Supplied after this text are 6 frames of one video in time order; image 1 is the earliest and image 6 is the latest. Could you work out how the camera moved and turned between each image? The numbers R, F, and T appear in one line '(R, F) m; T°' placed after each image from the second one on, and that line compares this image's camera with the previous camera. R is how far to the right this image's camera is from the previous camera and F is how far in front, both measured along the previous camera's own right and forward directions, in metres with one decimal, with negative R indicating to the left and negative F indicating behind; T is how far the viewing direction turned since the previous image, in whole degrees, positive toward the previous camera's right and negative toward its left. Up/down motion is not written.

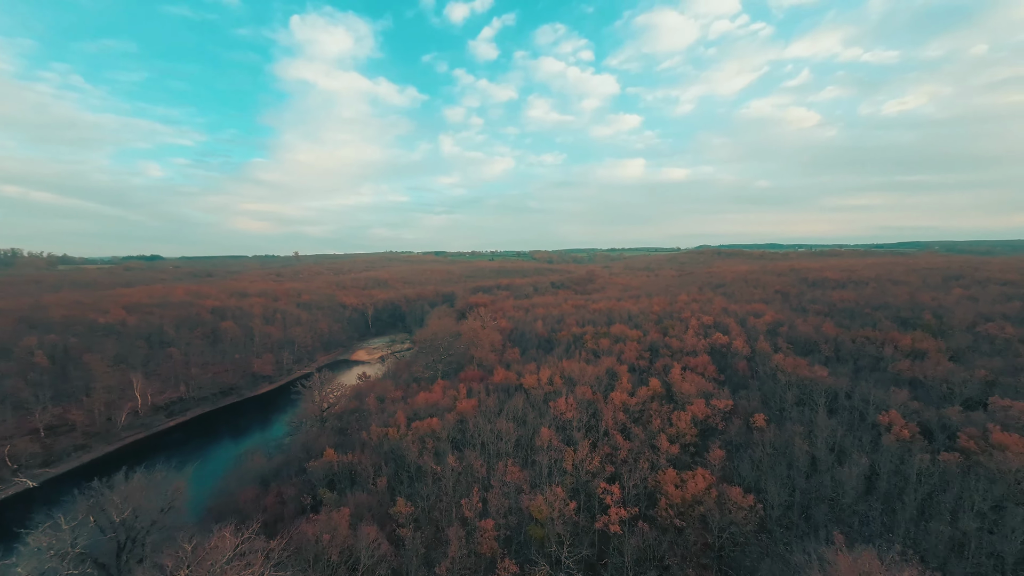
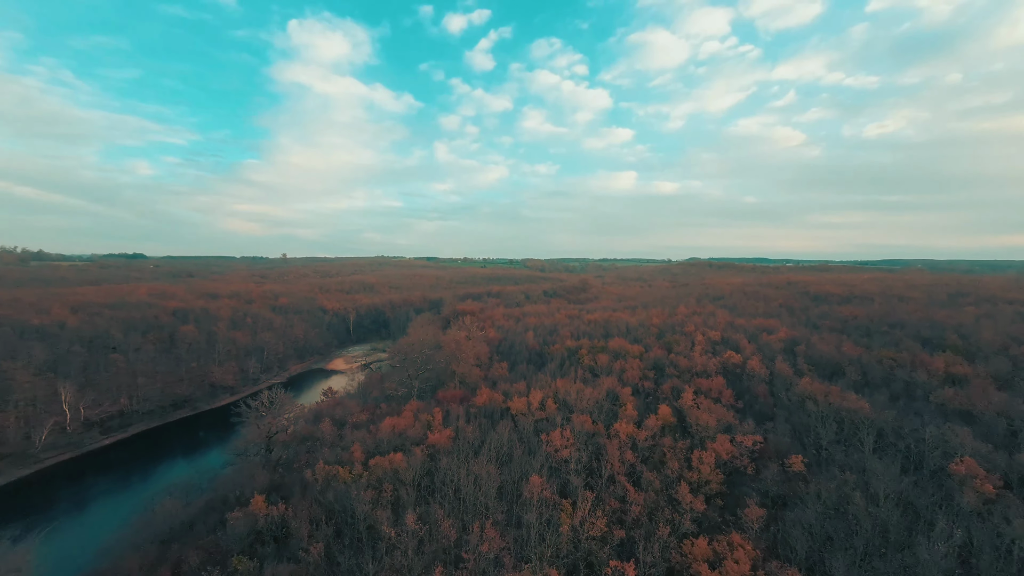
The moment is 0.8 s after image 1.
(+0.3, +5.8) m; +1°
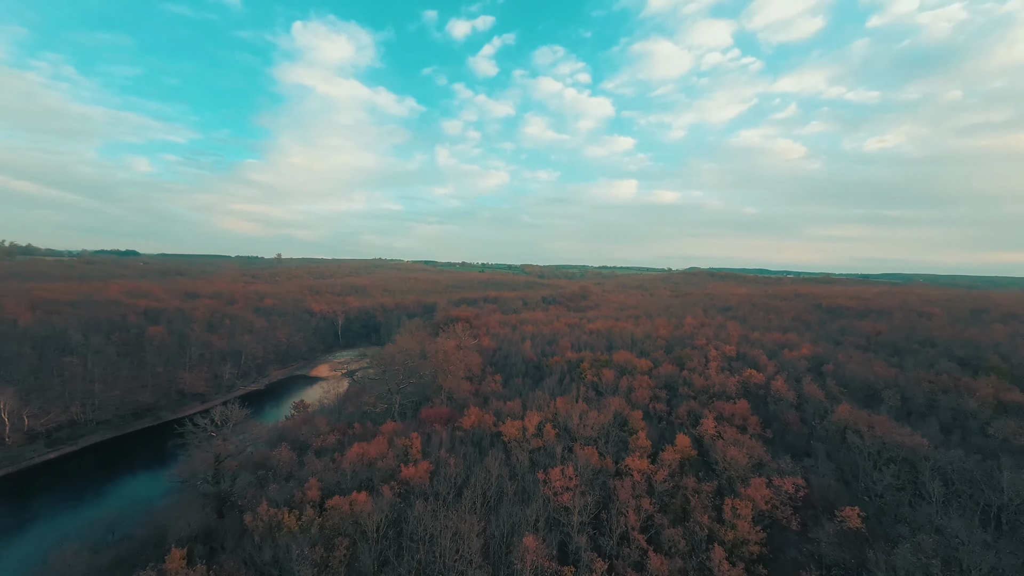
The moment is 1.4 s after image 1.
(+0.2, +4.7) m; 0°
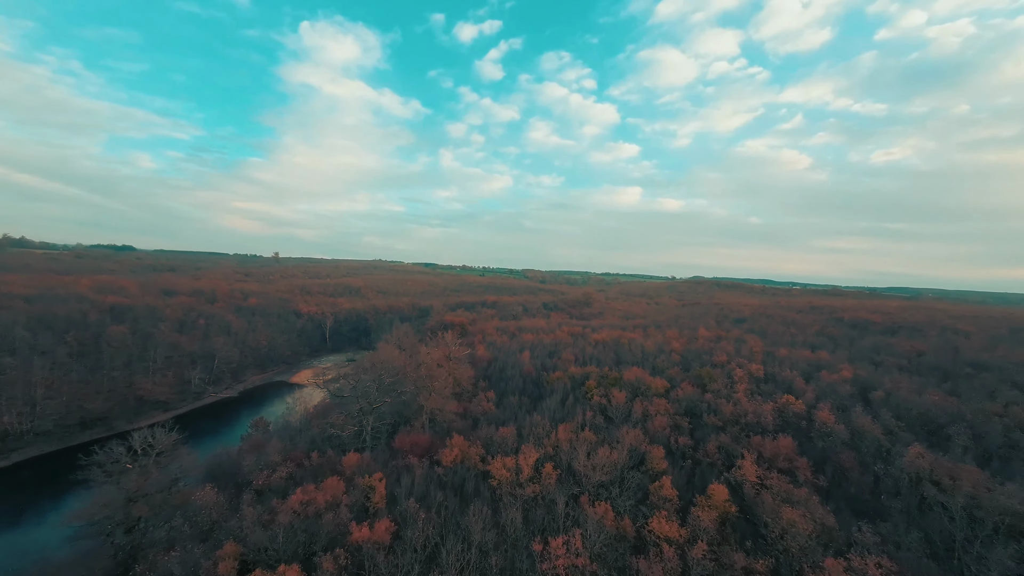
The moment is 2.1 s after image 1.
(+0.4, +5.8) m; 0°
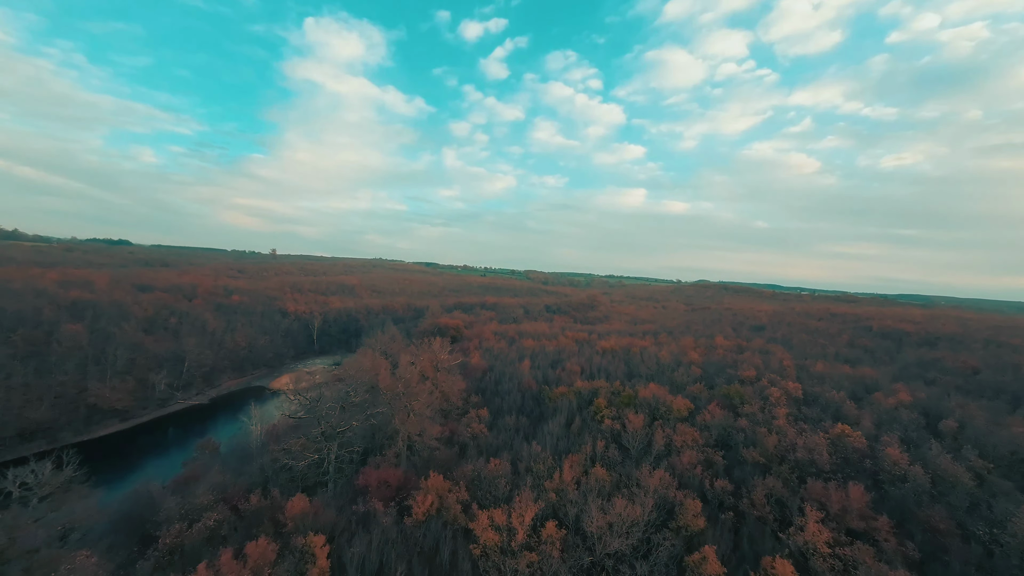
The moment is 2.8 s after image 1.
(+0.4, +5.9) m; 0°
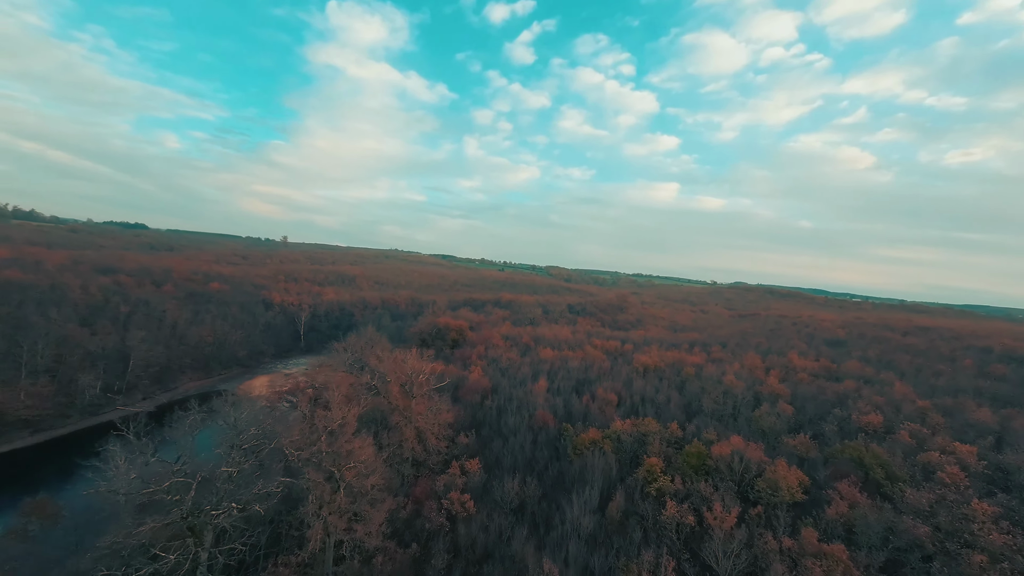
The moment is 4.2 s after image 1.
(+0.6, +12.4) m; -3°
